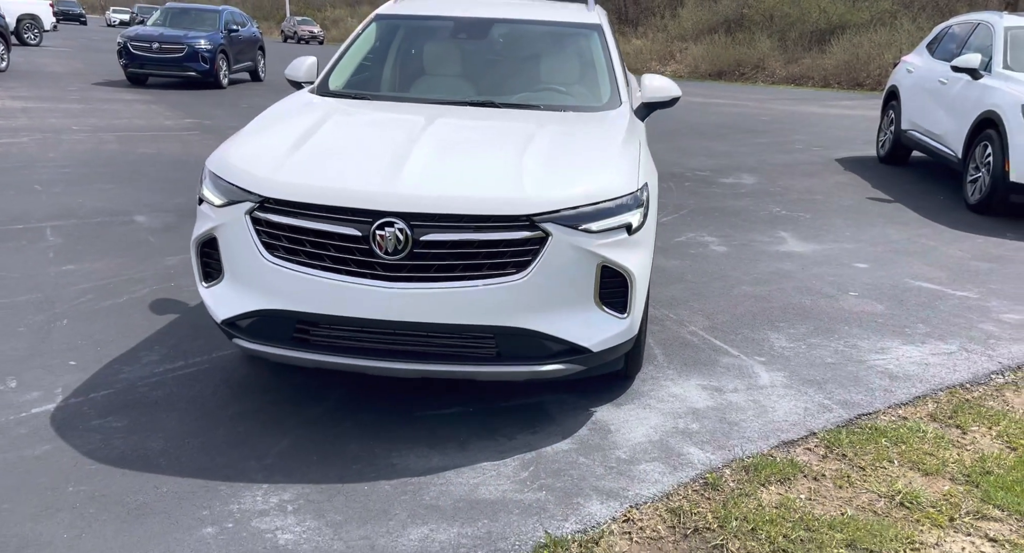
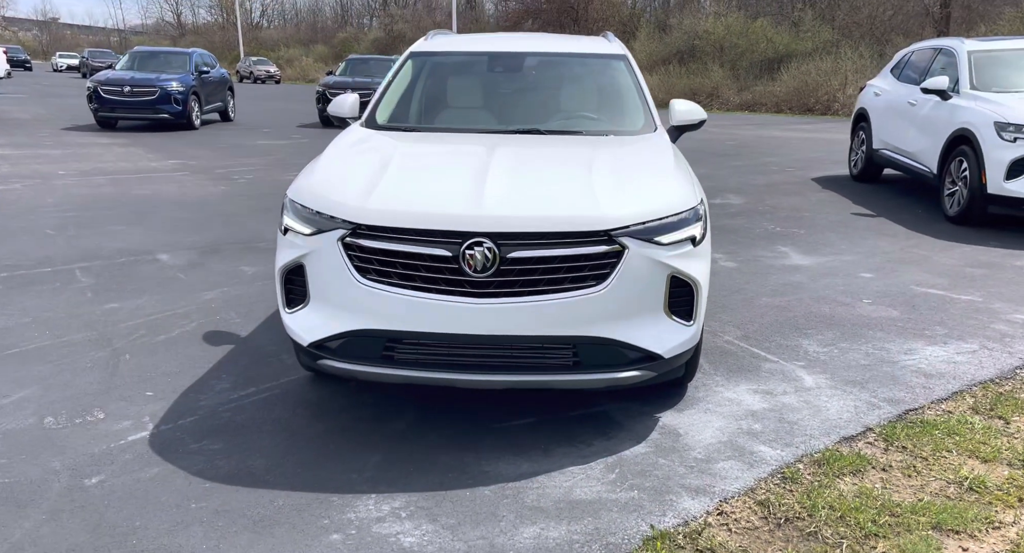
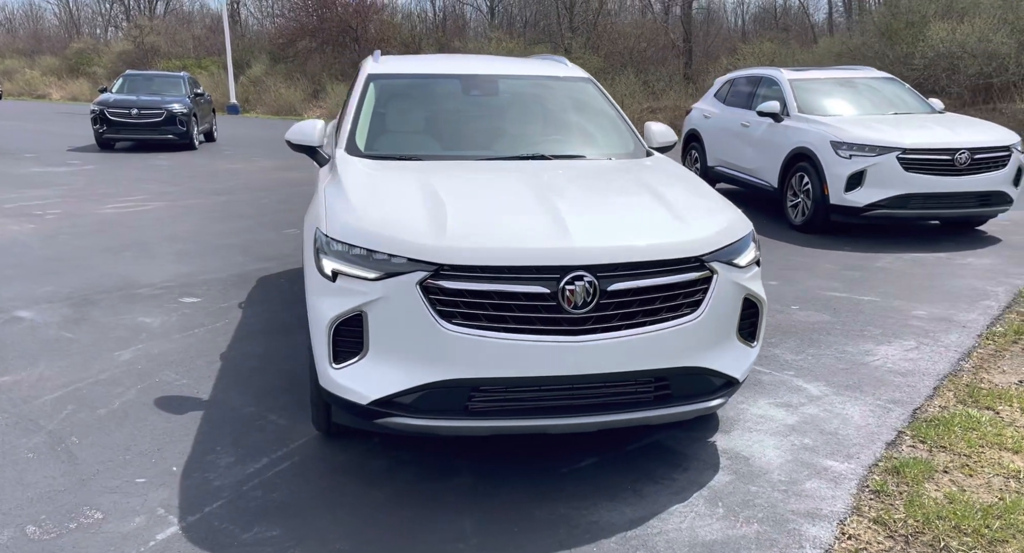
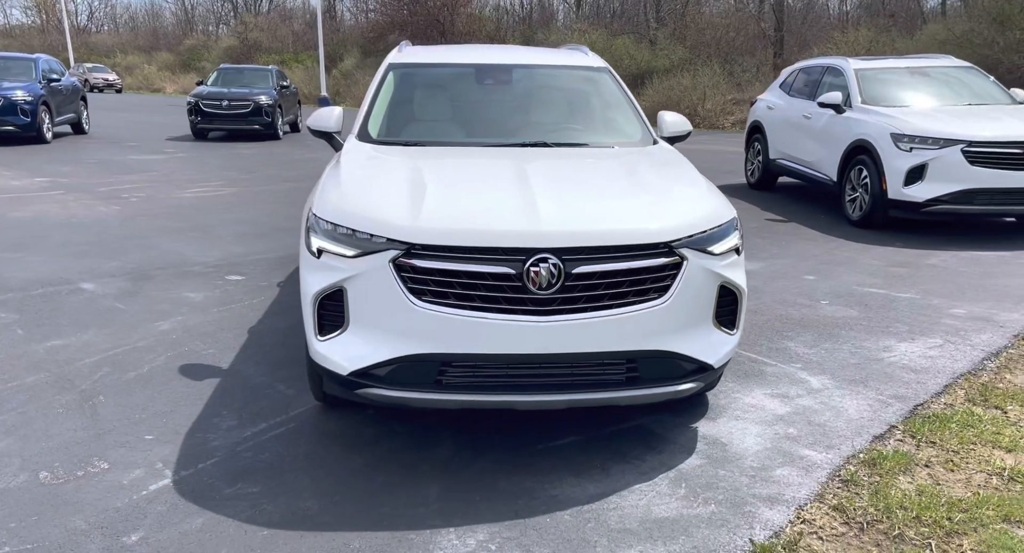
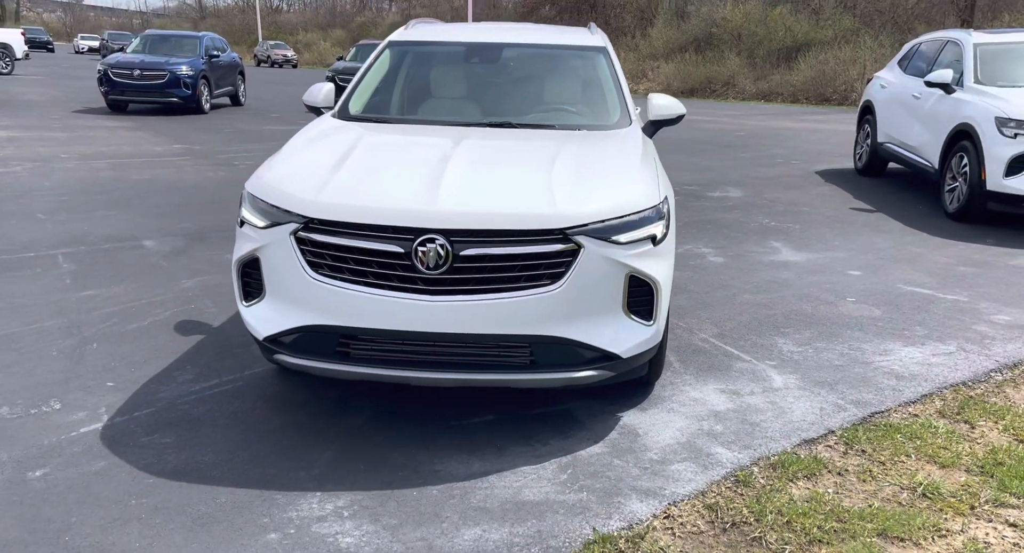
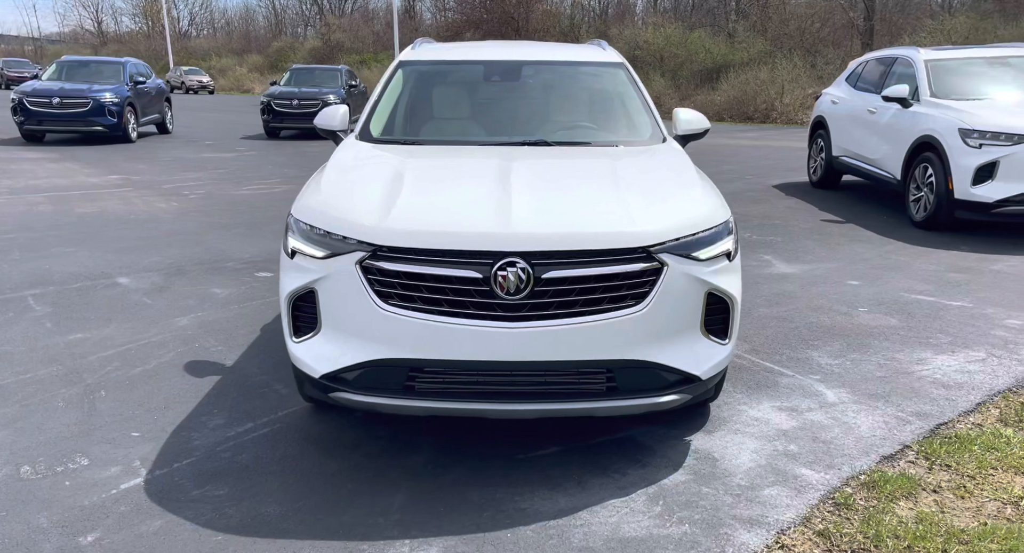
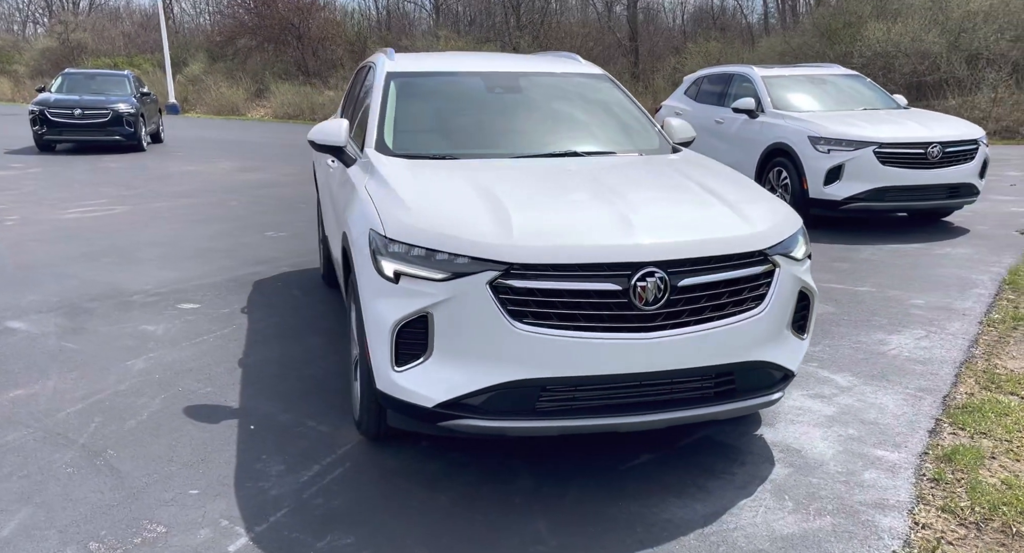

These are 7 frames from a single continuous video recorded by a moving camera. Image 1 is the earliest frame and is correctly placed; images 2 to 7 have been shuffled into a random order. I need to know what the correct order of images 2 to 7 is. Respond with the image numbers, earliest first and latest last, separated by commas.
5, 2, 6, 4, 3, 7
